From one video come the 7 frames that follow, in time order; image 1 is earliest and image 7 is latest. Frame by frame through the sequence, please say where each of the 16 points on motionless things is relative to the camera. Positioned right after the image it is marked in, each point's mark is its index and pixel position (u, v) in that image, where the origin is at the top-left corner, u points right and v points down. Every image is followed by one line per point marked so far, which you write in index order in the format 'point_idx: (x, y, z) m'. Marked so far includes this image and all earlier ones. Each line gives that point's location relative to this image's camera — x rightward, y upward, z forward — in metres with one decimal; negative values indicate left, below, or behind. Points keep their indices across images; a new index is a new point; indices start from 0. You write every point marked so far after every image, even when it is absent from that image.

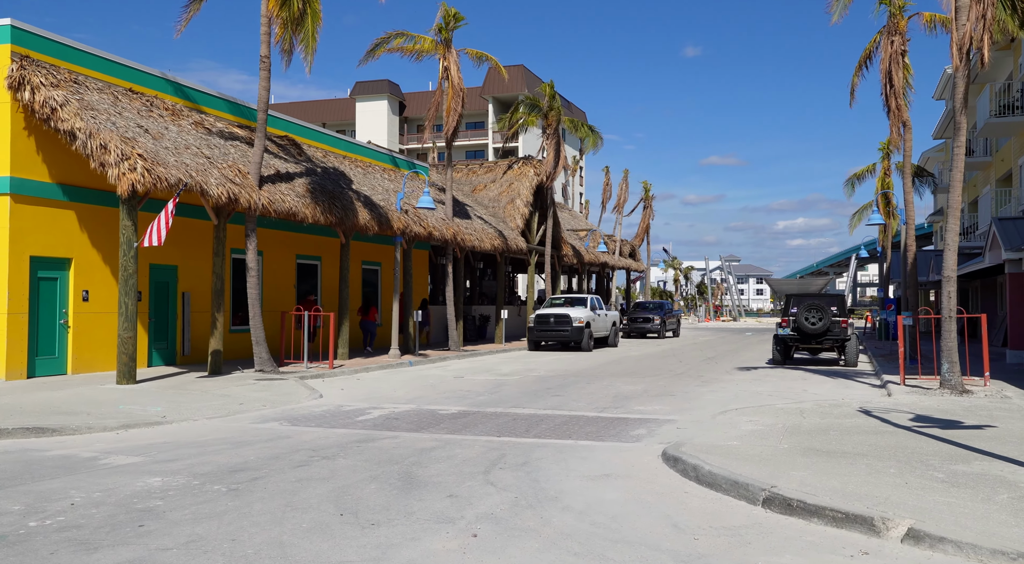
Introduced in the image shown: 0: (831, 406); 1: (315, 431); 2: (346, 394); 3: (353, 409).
0: (+4.6, -1.8, +14.2) m
1: (-2.4, -1.8, +11.9) m
2: (-2.9, -1.9, +17.0) m
3: (-2.3, -1.9, +14.6) m
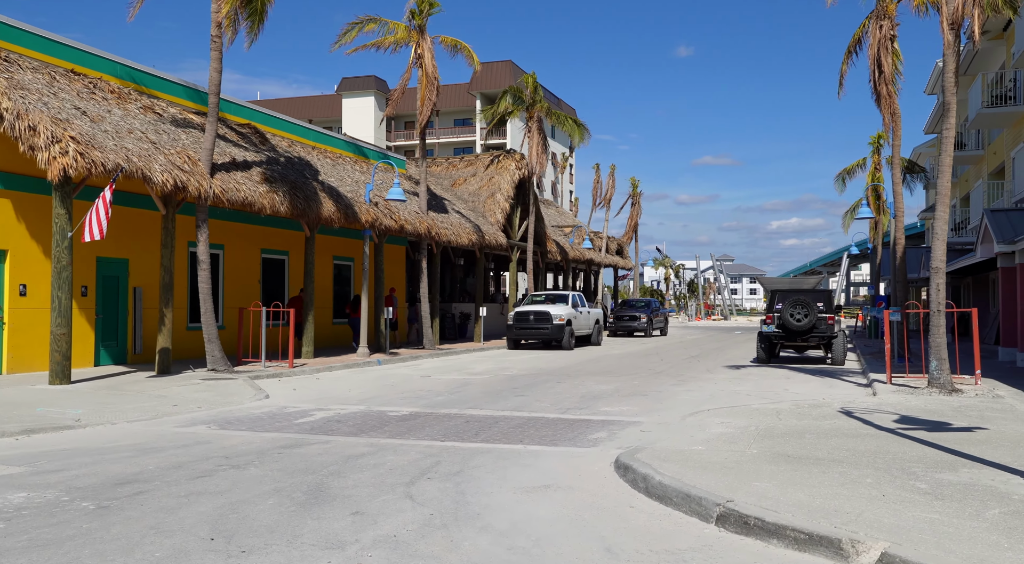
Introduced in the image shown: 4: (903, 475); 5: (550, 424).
0: (+4.0, -1.7, +13.2) m
1: (-3.0, -1.7, +10.9) m
2: (-3.5, -1.8, +16.0) m
3: (-3.0, -1.8, +13.5) m
4: (+3.1, -1.6, +8.0) m
5: (+0.5, -1.8, +12.5) m
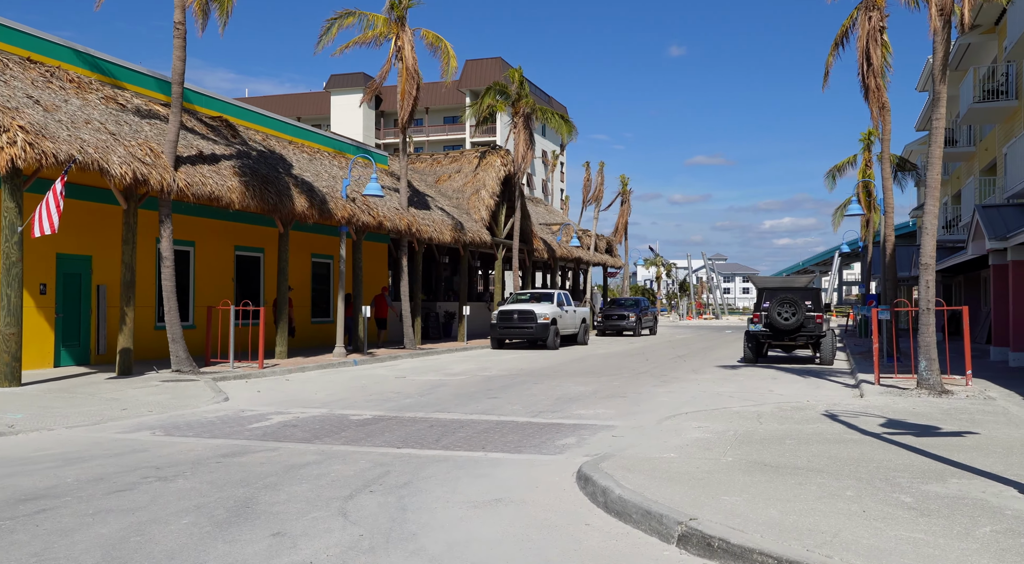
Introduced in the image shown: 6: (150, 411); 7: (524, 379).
0: (+3.5, -1.6, +12.5) m
1: (-3.4, -1.7, +10.2) m
2: (-3.9, -1.8, +15.3) m
3: (-3.4, -1.7, +12.8) m
4: (+2.8, -1.5, +7.3) m
5: (+0.1, -1.8, +11.8) m
6: (-4.7, -1.7, +12.8) m
7: (+0.2, -1.9, +19.5) m
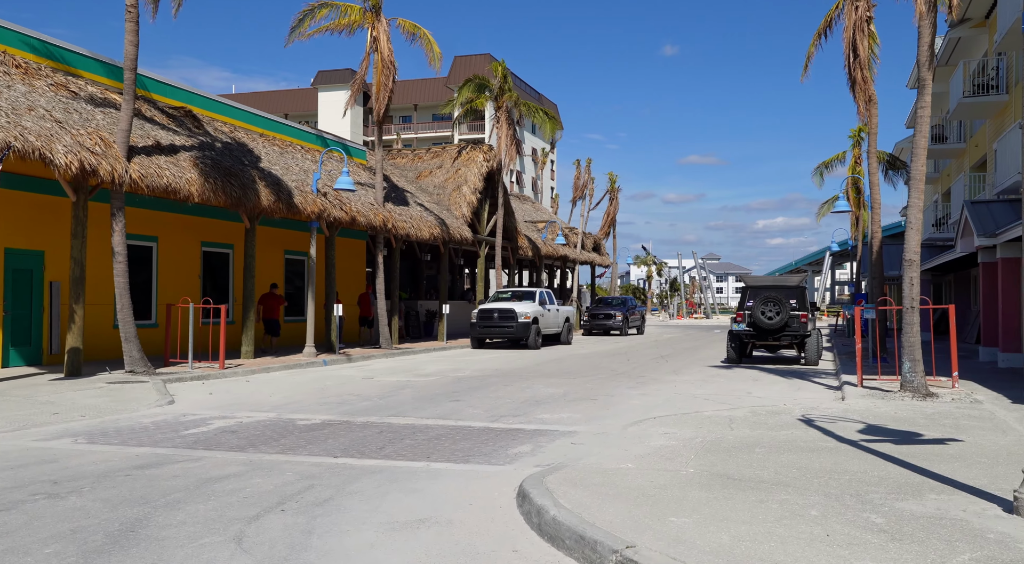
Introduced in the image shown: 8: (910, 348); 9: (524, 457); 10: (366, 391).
0: (+3.0, -1.6, +11.8) m
1: (-3.9, -1.6, +9.4) m
2: (-4.4, -1.7, +14.5) m
3: (-3.9, -1.7, +12.0) m
4: (+2.3, -1.5, +6.6) m
5: (-0.4, -1.7, +11.1) m
6: (-5.2, -1.6, +12.0) m
7: (-0.3, -1.9, +18.7) m
8: (+5.5, -0.9, +13.7) m
9: (+0.1, -1.7, +9.4) m
10: (-2.4, -1.8, +16.3) m
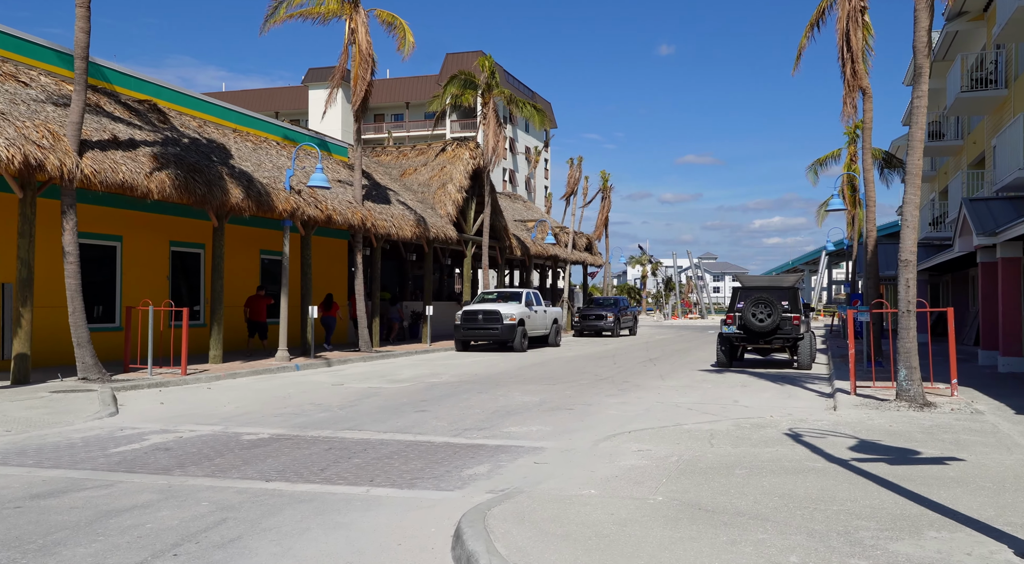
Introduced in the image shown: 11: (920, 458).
0: (+2.6, -1.6, +10.8) m
1: (-4.3, -1.6, +8.4) m
2: (-4.9, -1.8, +13.5) m
3: (-4.3, -1.7, +11.1) m
4: (+1.9, -1.5, +5.6) m
5: (-0.8, -1.7, +10.1) m
6: (-5.6, -1.7, +11.1) m
7: (-0.8, -1.9, +17.8) m
8: (+5.1, -0.9, +12.8) m
9: (-0.3, -1.7, +8.5) m
10: (-2.8, -1.8, +15.4) m
11: (+3.7, -1.6, +9.0) m
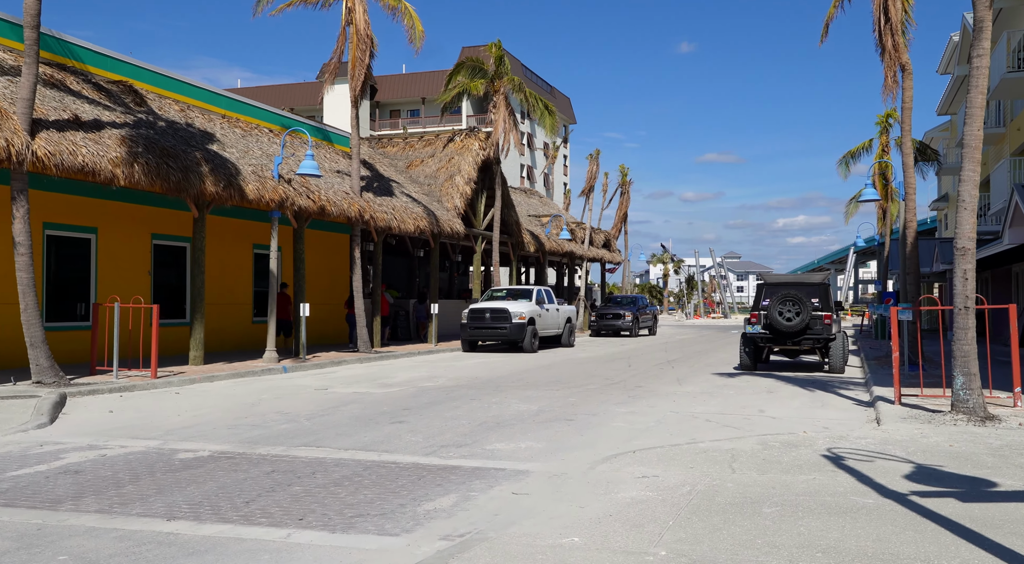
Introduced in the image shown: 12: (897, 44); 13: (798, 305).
0: (+2.5, -1.5, +9.0) m
1: (-4.5, -1.5, +6.8) m
2: (-5.0, -1.7, +11.9) m
3: (-4.5, -1.6, +9.4) m
4: (+1.6, -1.4, +3.8) m
5: (-1.0, -1.6, +8.4) m
6: (-5.8, -1.6, +9.4) m
7: (-0.8, -1.8, +16.0) m
8: (+5.0, -0.9, +10.9) m
9: (-0.5, -1.6, +6.8) m
10: (-2.9, -1.7, +13.7) m
11: (+3.5, -1.5, +7.1) m
12: (+7.7, +4.8, +19.8) m
13: (+5.5, -0.4, +19.1) m
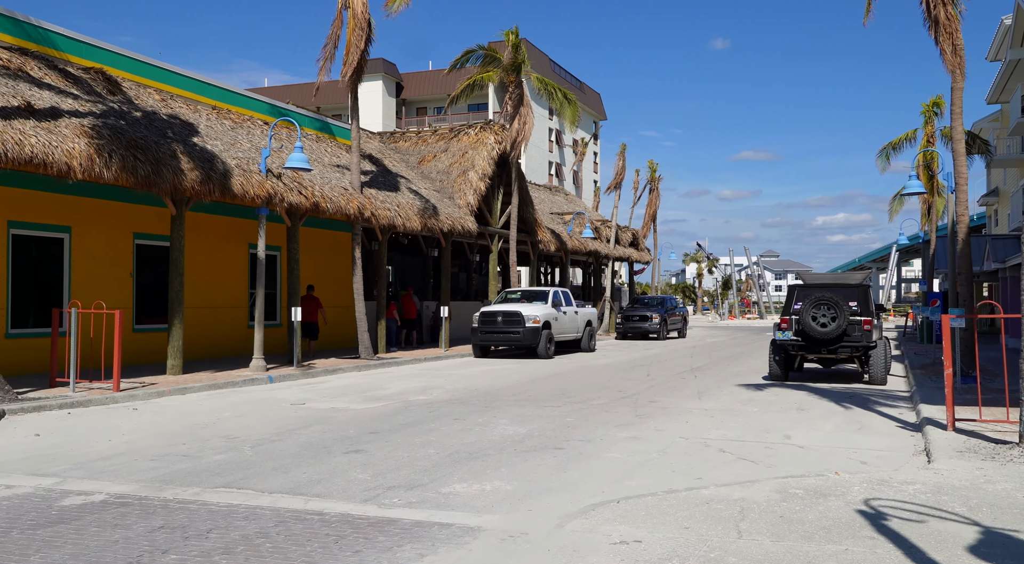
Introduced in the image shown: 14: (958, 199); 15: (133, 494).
0: (+2.1, -1.6, +7.1) m
1: (-4.9, -1.6, +5.1) m
2: (-5.2, -1.7, +10.2) m
3: (-4.8, -1.7, +7.8) m
4: (+1.1, -1.5, +2.0) m
5: (-1.4, -1.7, +6.6) m
6: (-6.1, -1.6, +7.8) m
7: (-0.8, -1.8, +14.3) m
8: (+4.7, -0.9, +8.9) m
9: (-0.9, -1.7, +5.0) m
10: (-3.1, -1.8, +12.0) m
11: (+3.1, -1.6, +5.2) m
12: (+7.7, +4.7, +17.7) m
13: (+5.5, -0.5, +17.1) m
14: (+8.8, +1.7, +19.5) m
15: (-3.0, -1.7, +8.0) m
